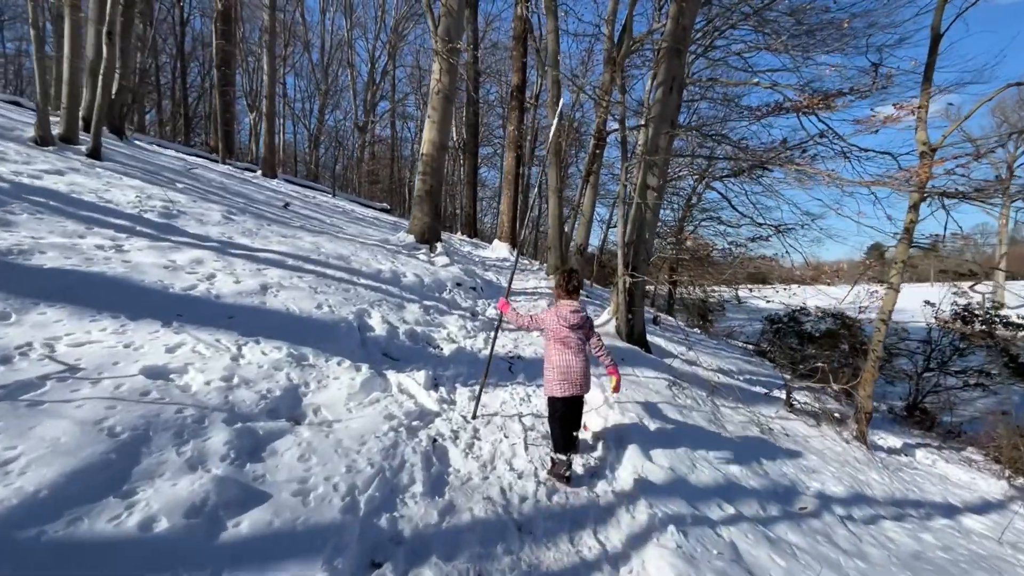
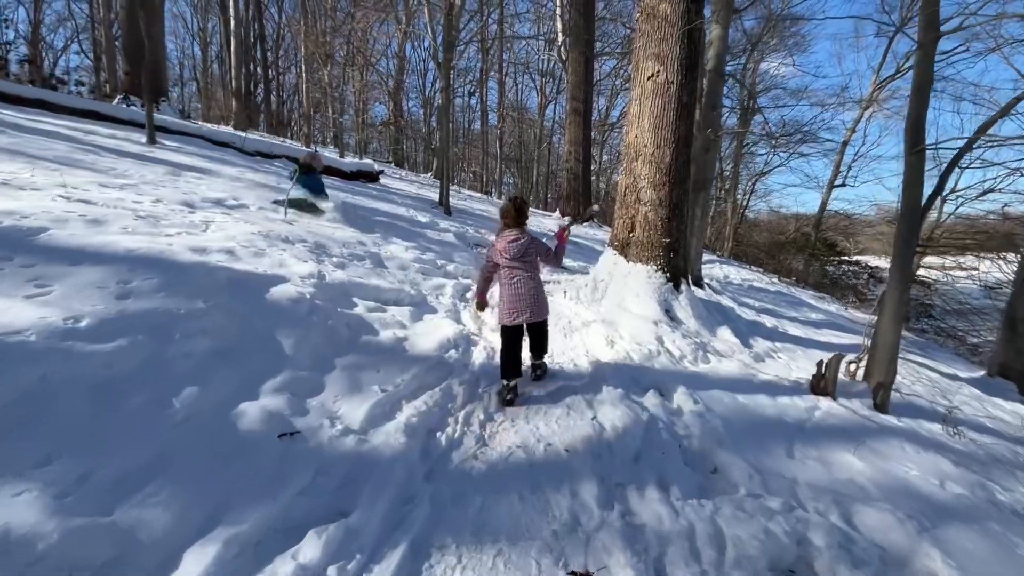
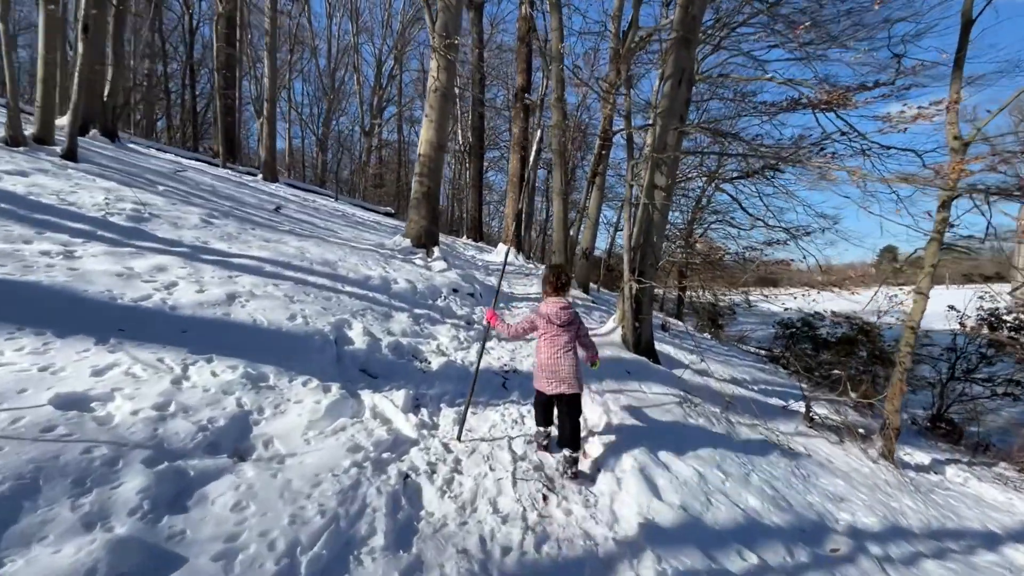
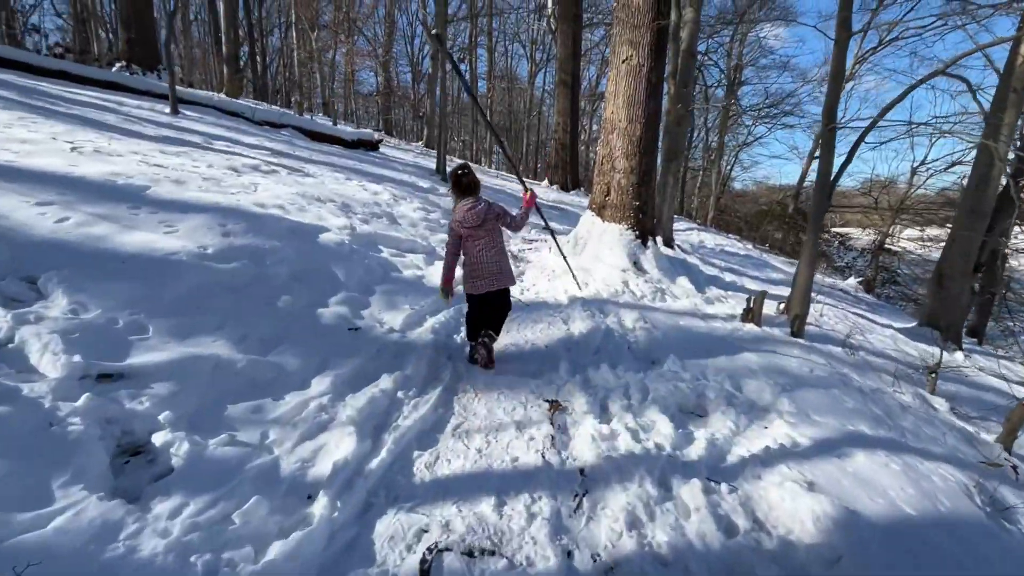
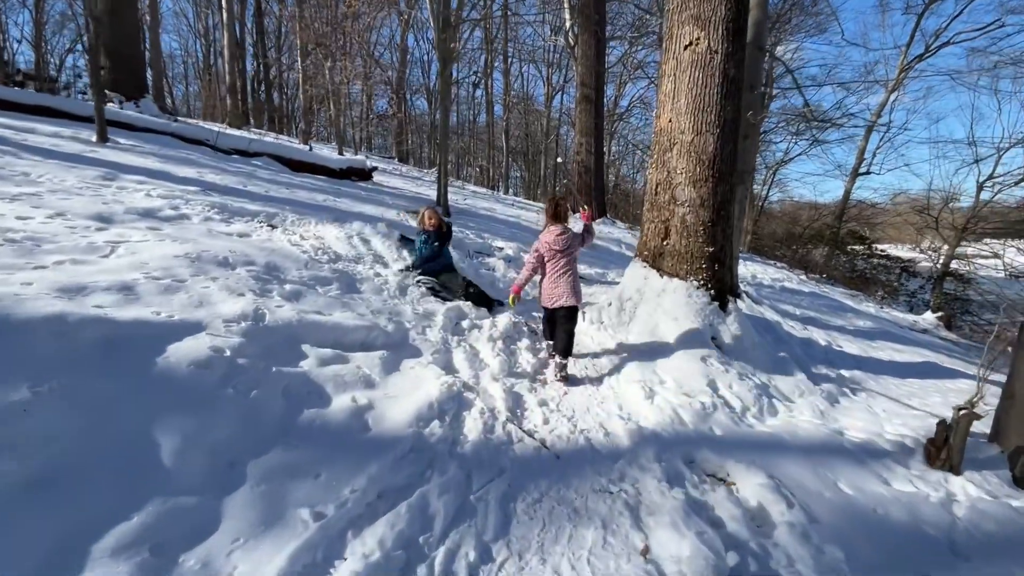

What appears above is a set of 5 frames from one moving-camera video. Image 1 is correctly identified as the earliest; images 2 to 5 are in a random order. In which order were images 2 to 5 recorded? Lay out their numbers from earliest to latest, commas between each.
3, 4, 2, 5
